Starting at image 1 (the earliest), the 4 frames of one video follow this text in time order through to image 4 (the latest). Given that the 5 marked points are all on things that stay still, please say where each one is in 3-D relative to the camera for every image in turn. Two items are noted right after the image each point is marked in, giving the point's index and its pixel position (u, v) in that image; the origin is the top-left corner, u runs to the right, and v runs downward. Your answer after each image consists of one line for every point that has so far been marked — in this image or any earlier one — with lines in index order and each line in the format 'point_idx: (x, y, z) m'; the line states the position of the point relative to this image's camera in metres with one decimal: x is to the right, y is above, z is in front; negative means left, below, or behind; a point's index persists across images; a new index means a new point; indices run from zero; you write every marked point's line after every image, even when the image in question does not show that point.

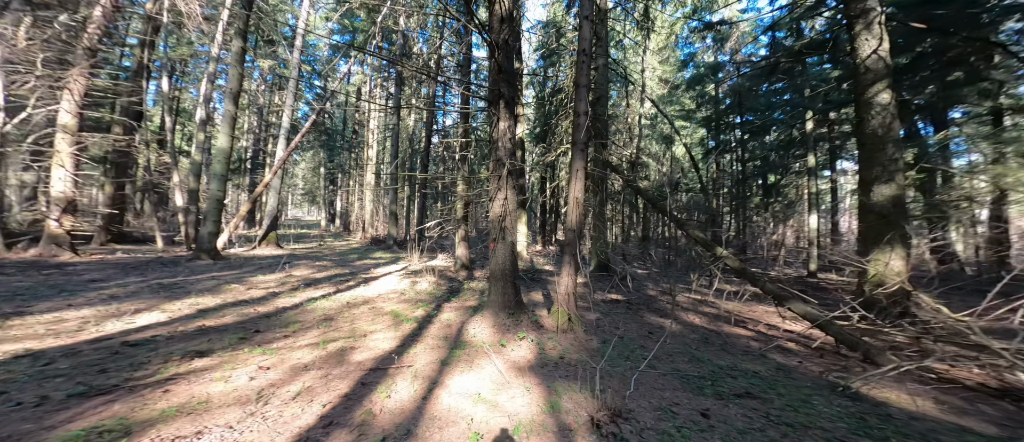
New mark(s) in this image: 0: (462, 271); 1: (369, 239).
0: (-1.0, -1.2, +7.4) m
1: (-7.3, -0.9, +16.8) m
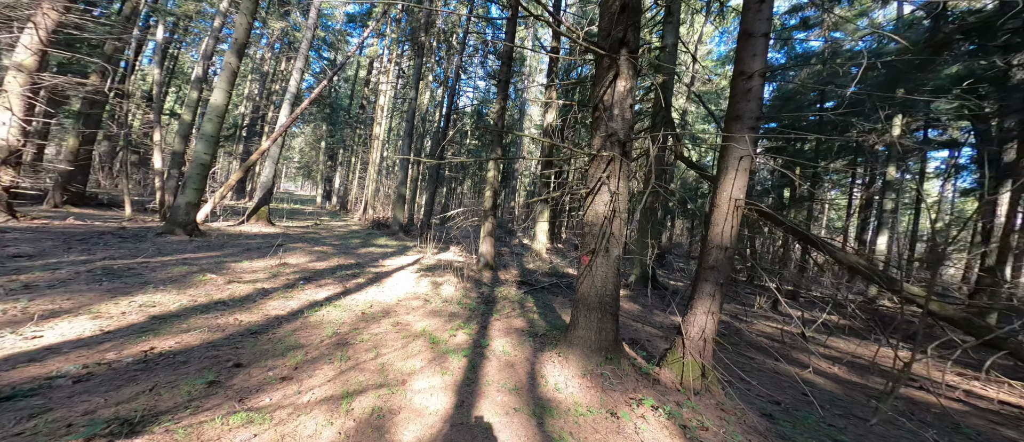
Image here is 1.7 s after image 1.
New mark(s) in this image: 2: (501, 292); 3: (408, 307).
0: (-0.5, -1.0, +6.7) m
1: (-6.9, -0.1, +16.0) m
2: (-0.2, -1.1, +5.0) m
3: (-1.2, -1.0, +3.9) m
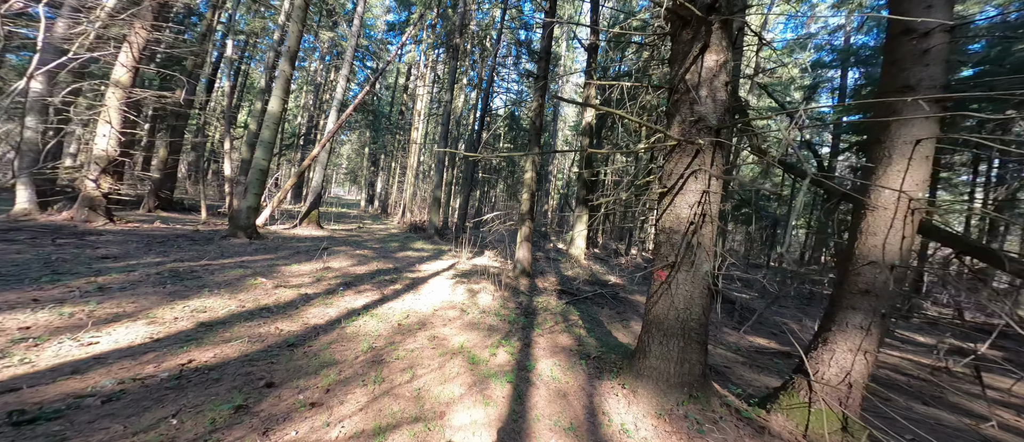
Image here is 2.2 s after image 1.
0: (+0.2, -1.1, +6.4) m
1: (-5.2, -0.3, +16.3) m
2: (+0.4, -1.1, +4.7) m
3: (-0.8, -1.1, +3.7) m
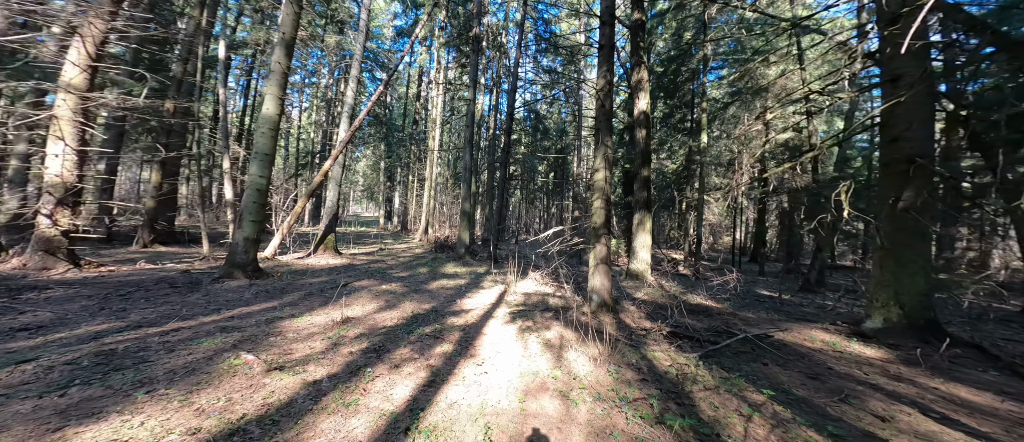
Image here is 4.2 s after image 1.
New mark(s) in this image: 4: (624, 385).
0: (+1.3, -1.3, +4.8) m
1: (-3.7, -1.0, +14.9) m
2: (+1.4, -1.3, +3.1) m
3: (+0.2, -1.3, +2.1) m
4: (+0.9, -1.3, +2.7) m
